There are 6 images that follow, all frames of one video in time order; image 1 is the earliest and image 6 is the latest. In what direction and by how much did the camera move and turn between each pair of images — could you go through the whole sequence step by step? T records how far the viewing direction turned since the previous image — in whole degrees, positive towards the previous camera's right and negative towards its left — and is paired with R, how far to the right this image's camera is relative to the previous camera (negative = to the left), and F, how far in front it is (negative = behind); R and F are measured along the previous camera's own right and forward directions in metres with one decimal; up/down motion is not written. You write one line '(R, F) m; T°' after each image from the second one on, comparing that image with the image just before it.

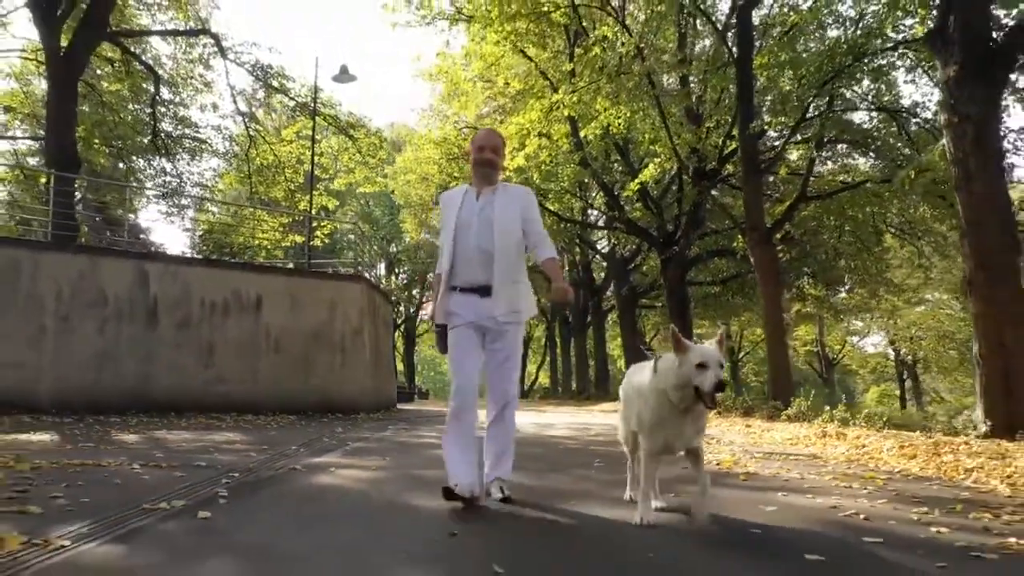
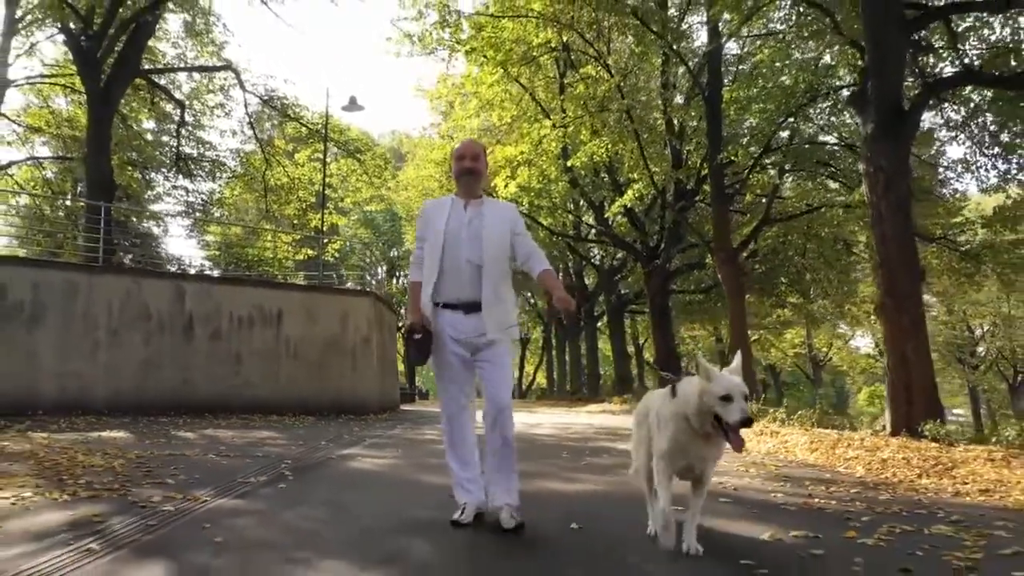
(+0.1, -1.8) m; 0°
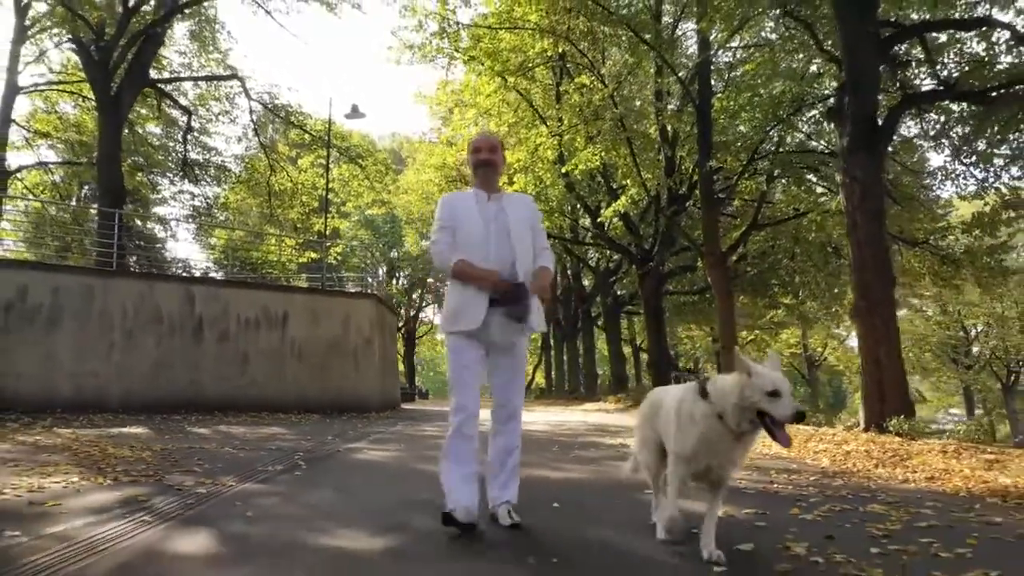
(+0.1, -0.6) m; 0°
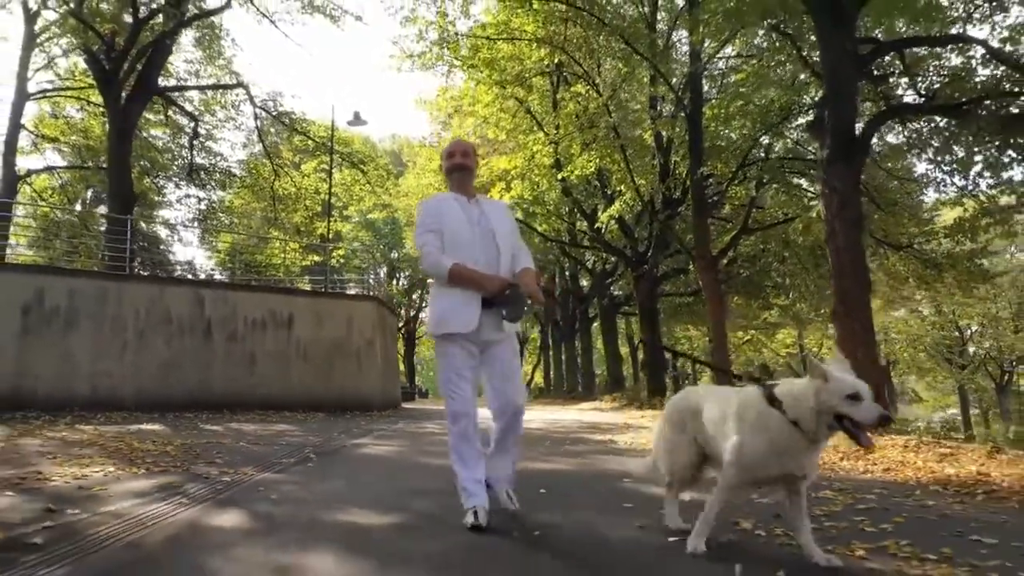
(+0.1, -0.6) m; 0°
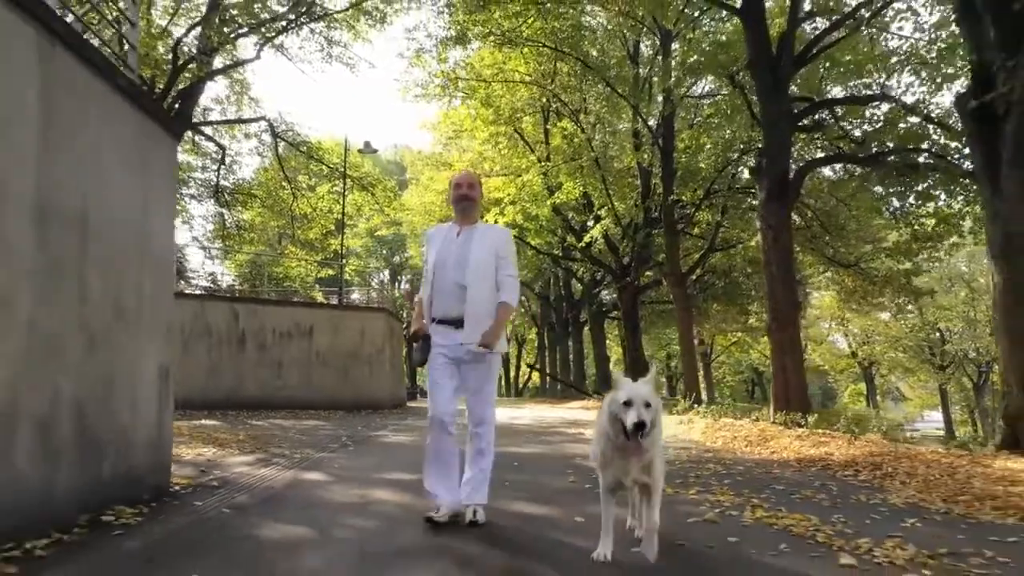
(+0.2, -2.5) m; 0°
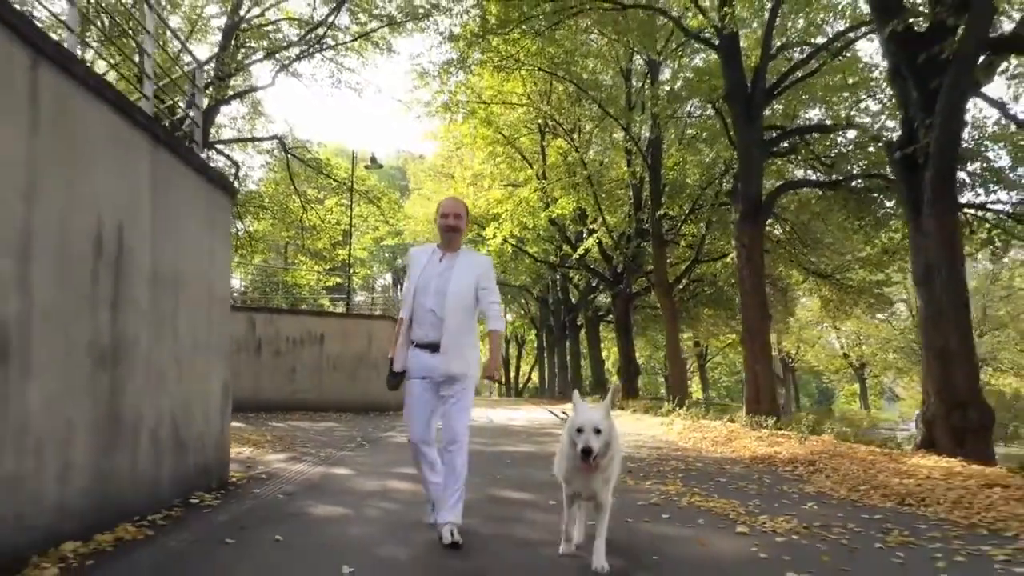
(+0.1, -1.4) m; 0°
